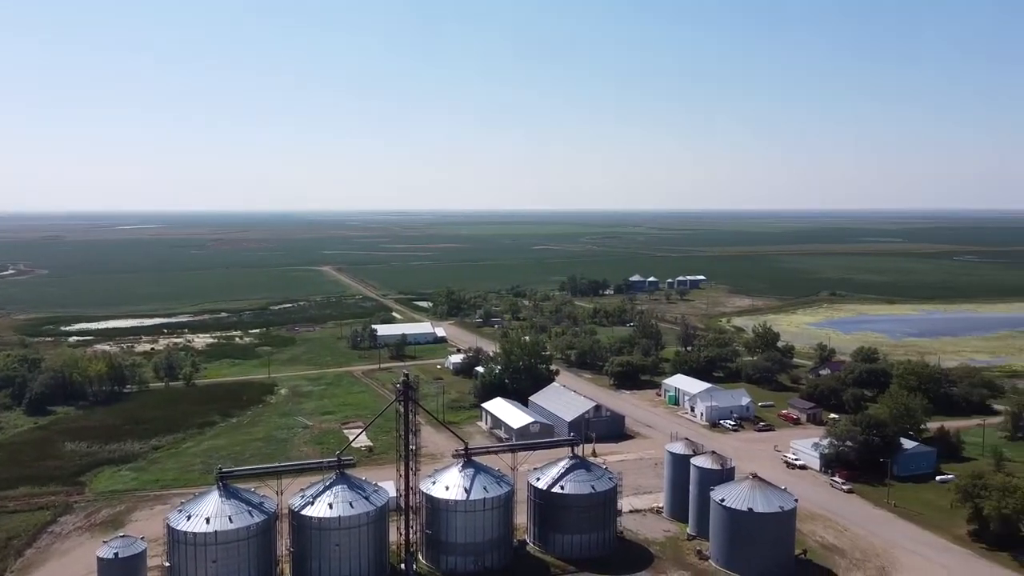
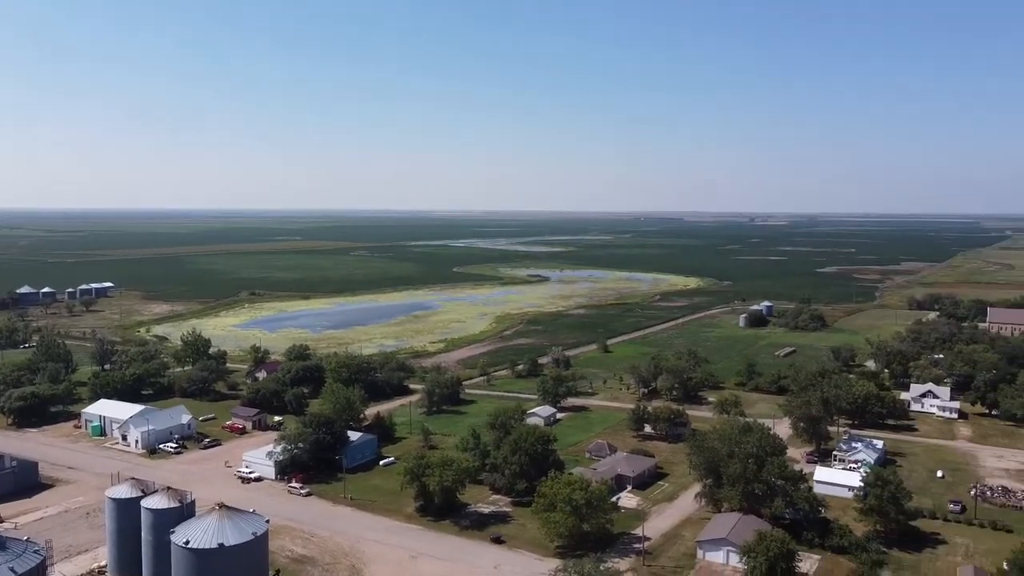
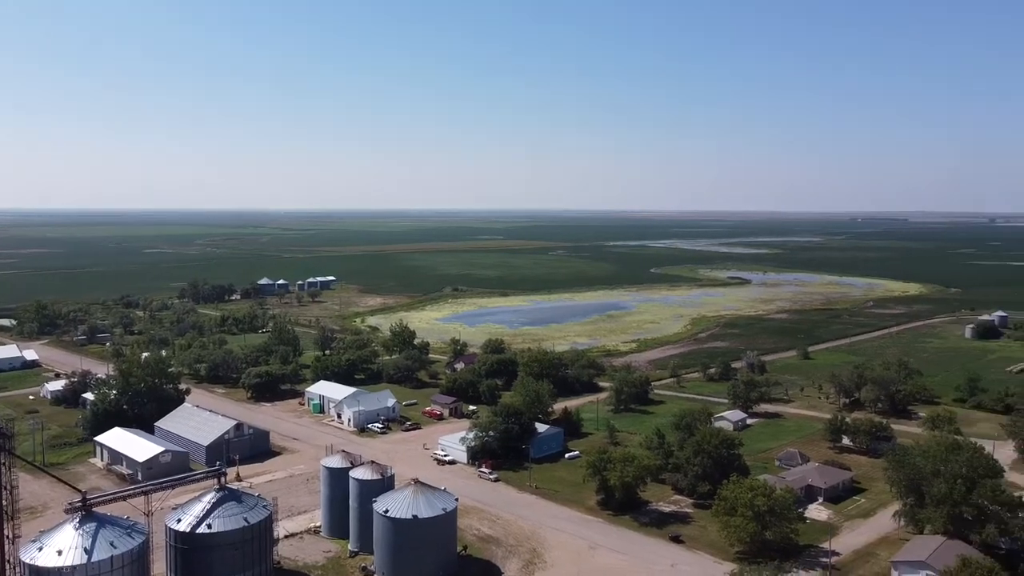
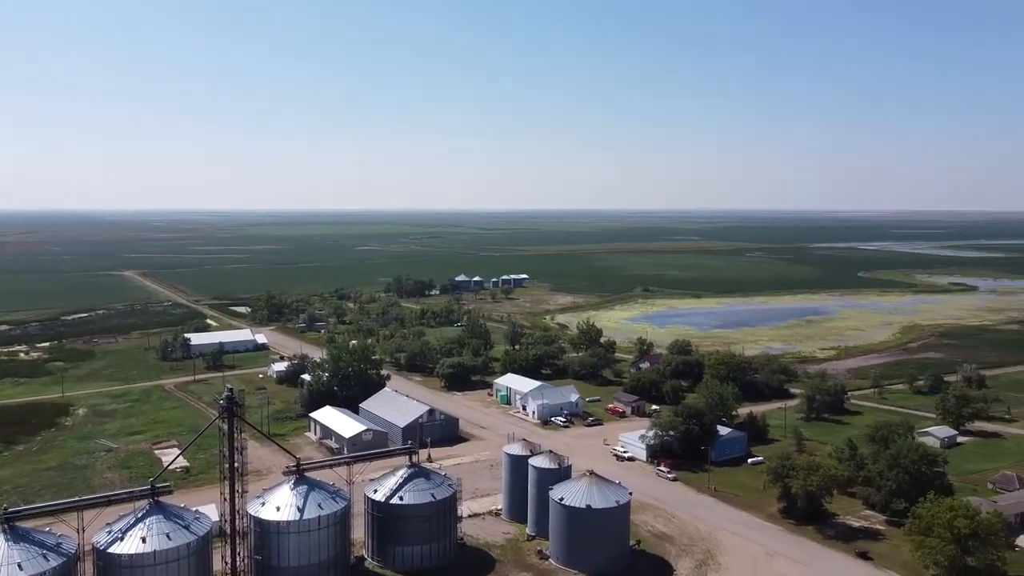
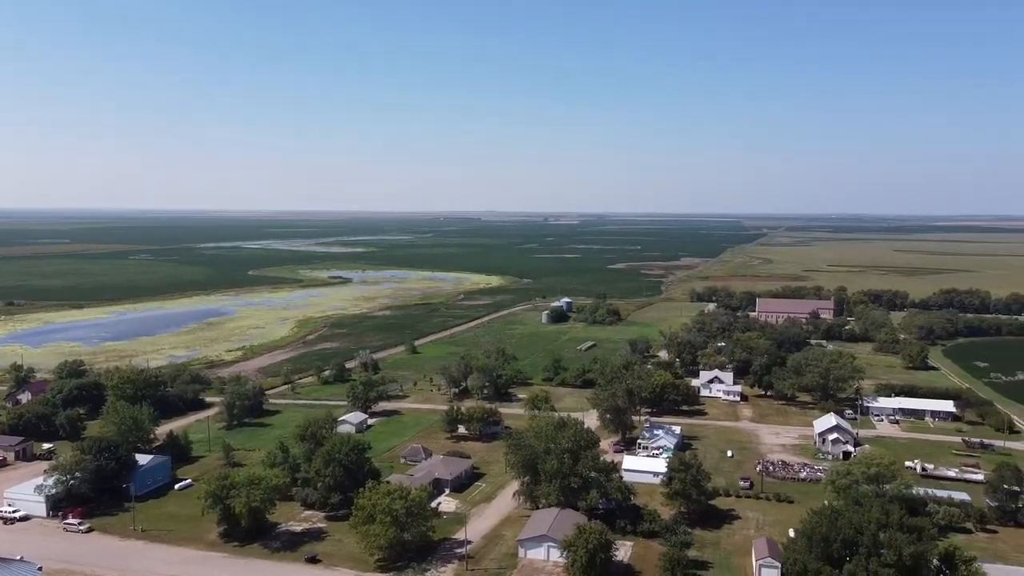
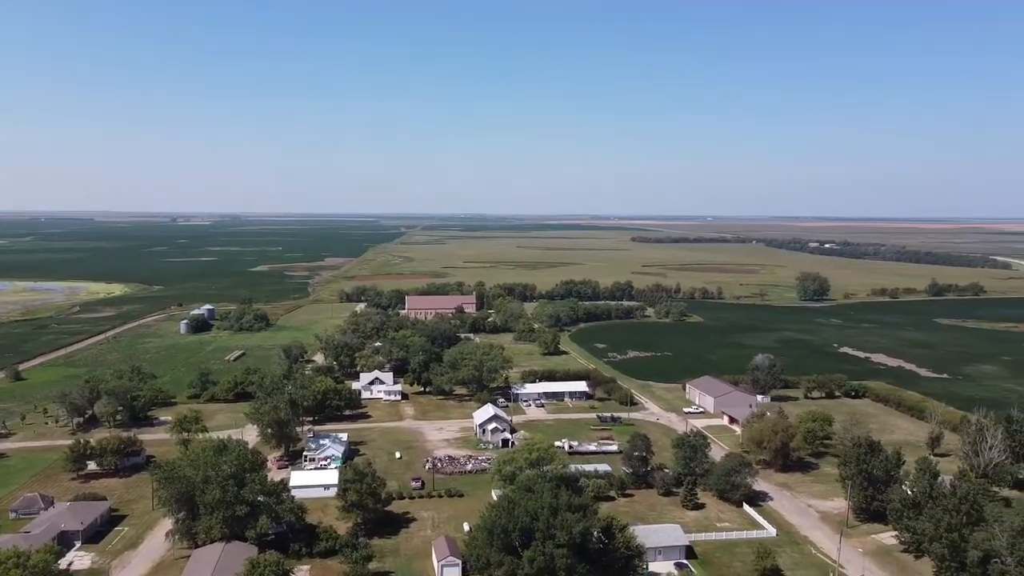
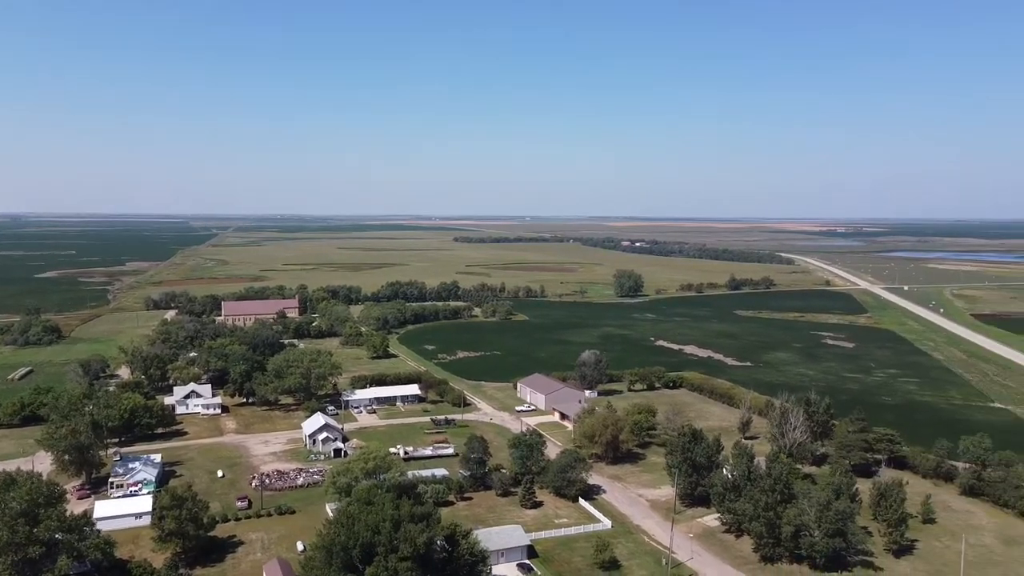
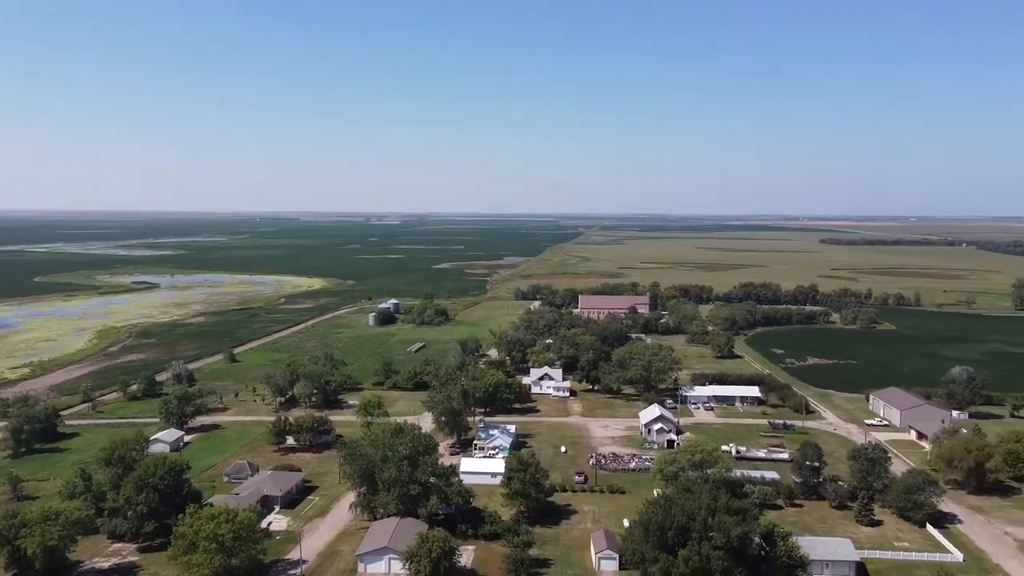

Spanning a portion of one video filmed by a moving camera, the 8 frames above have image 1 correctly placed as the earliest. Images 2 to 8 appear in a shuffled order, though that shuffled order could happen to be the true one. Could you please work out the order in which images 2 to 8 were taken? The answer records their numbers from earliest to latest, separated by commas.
4, 3, 2, 5, 8, 6, 7
